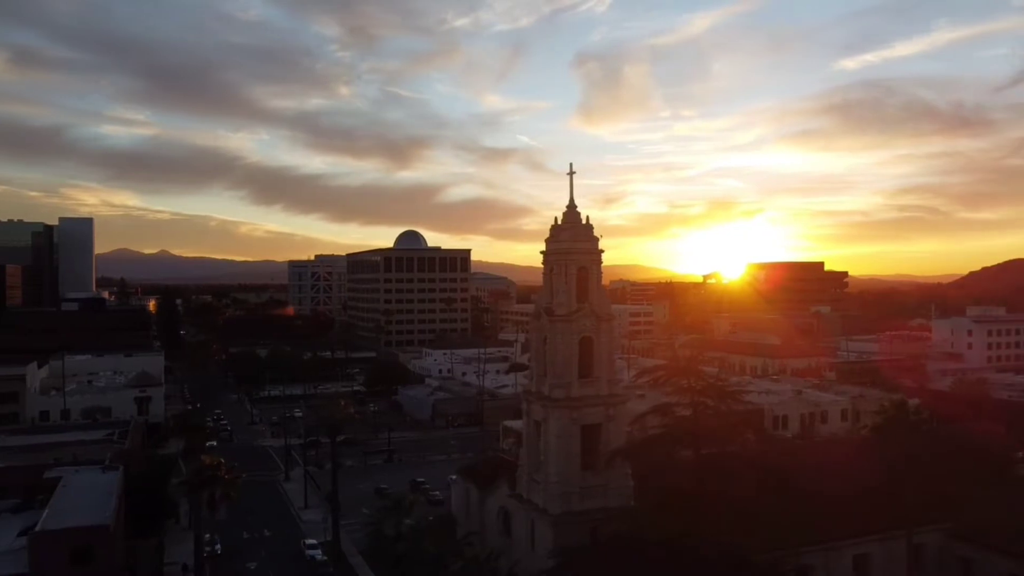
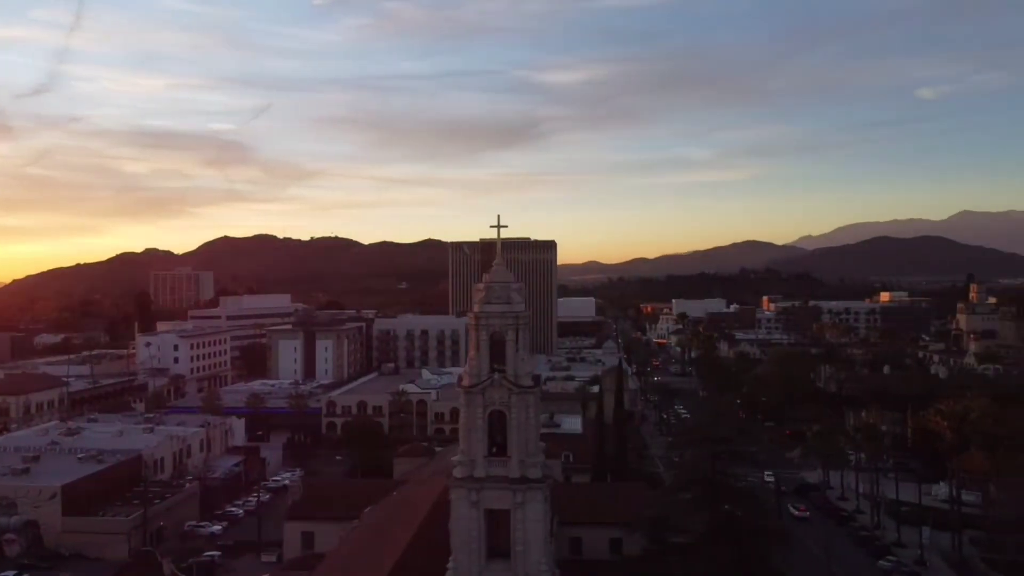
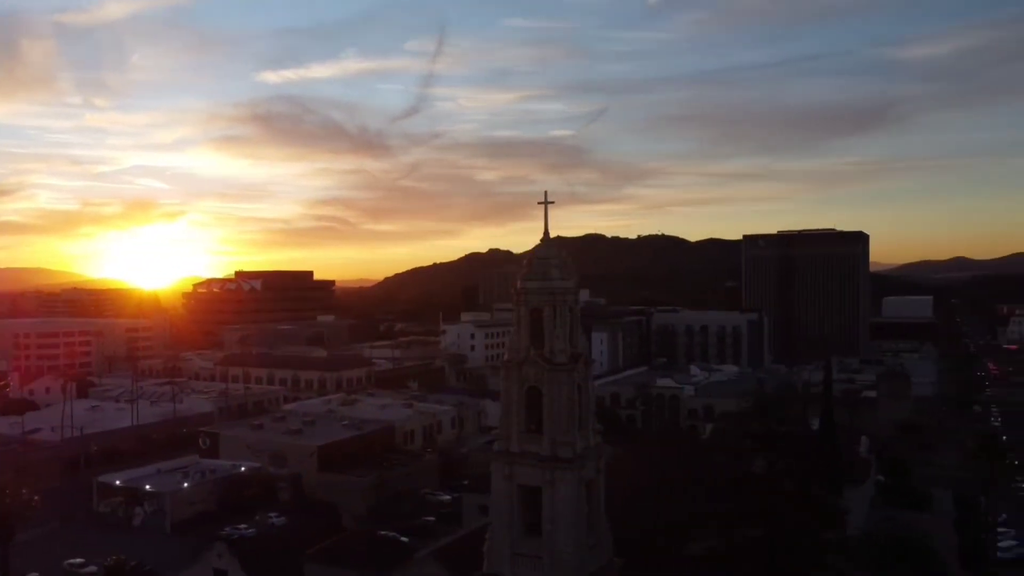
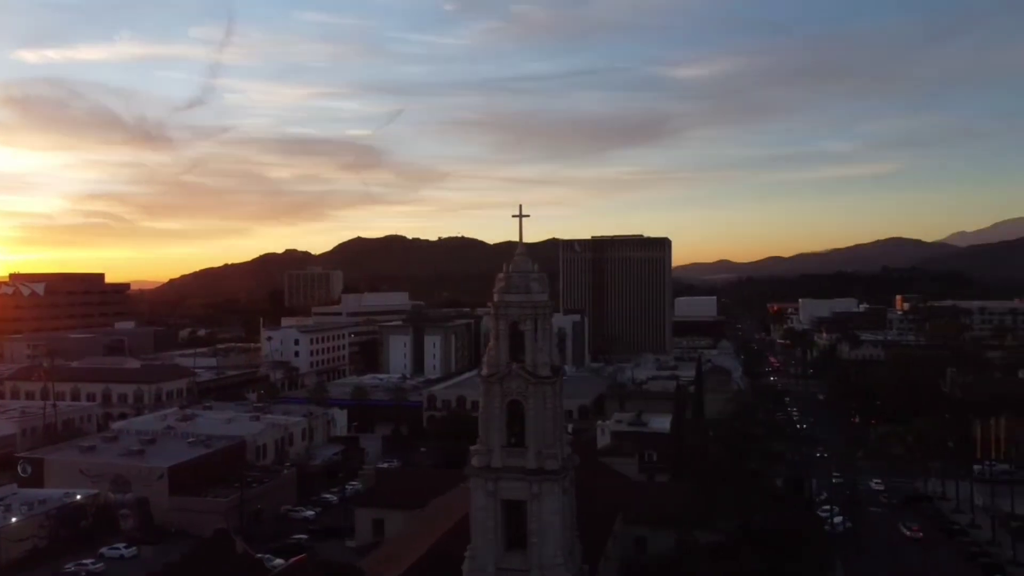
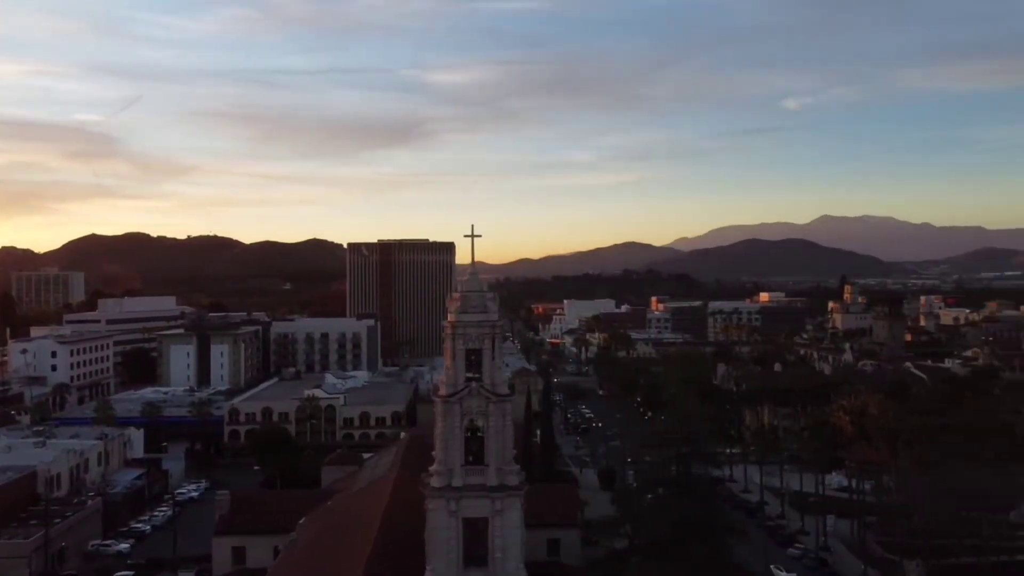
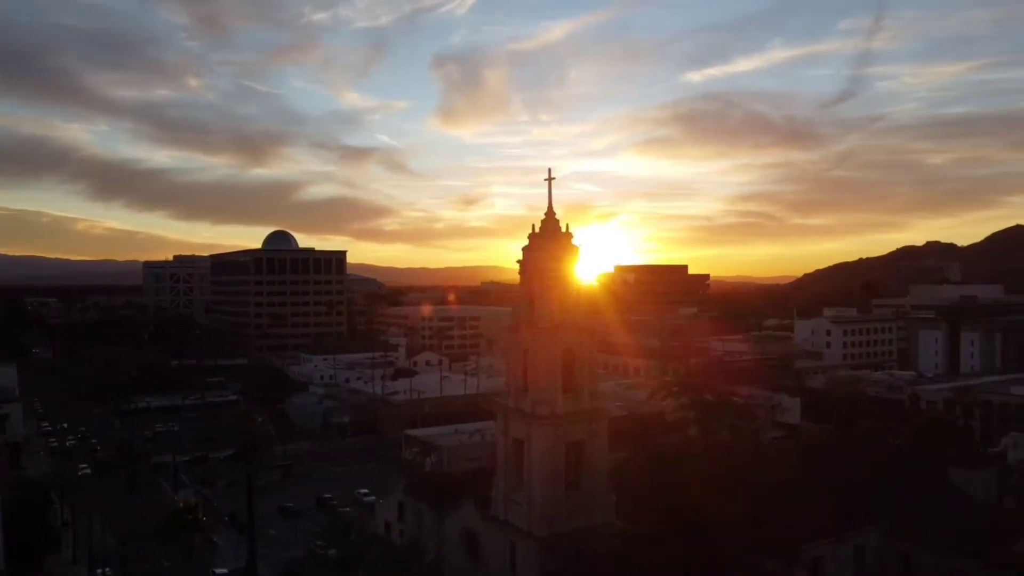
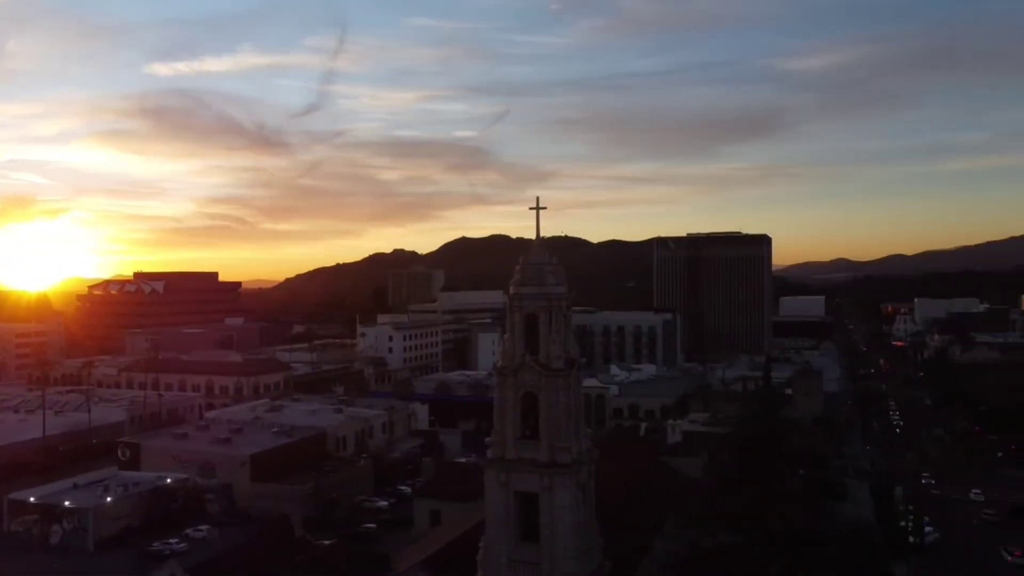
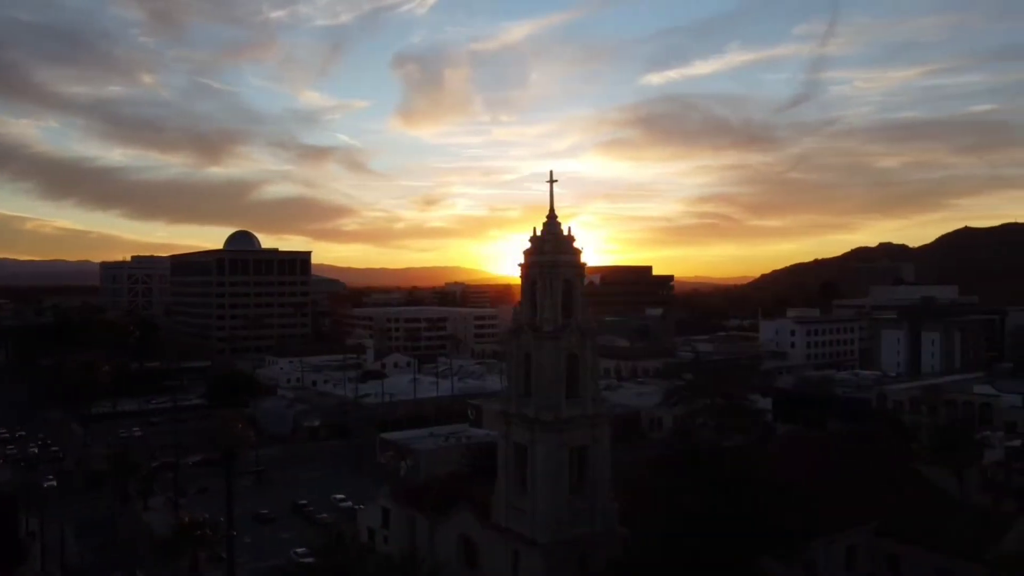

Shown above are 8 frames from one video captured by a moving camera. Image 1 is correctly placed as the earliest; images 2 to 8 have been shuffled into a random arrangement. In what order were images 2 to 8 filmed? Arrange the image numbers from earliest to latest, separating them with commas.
6, 8, 3, 7, 4, 2, 5
